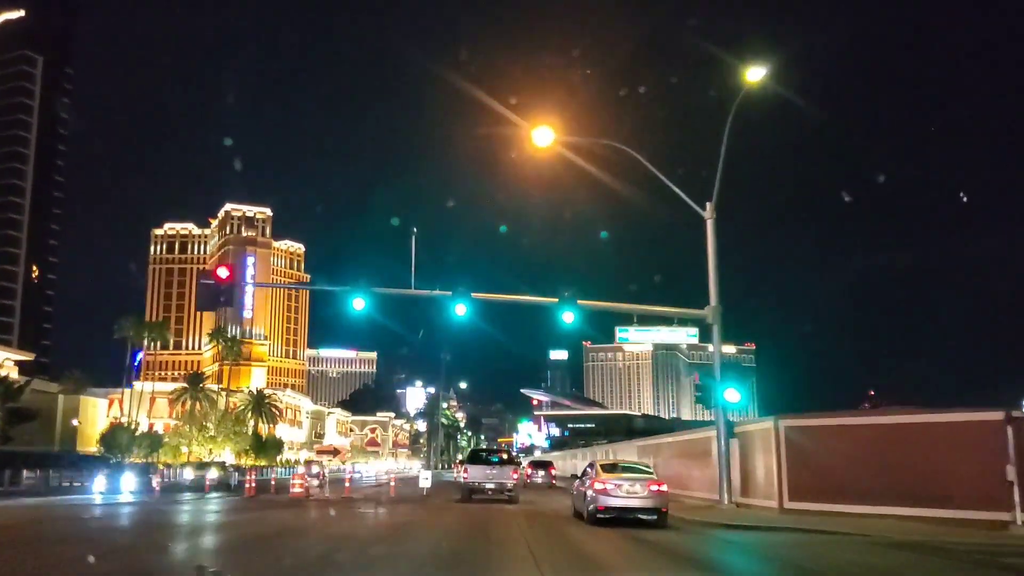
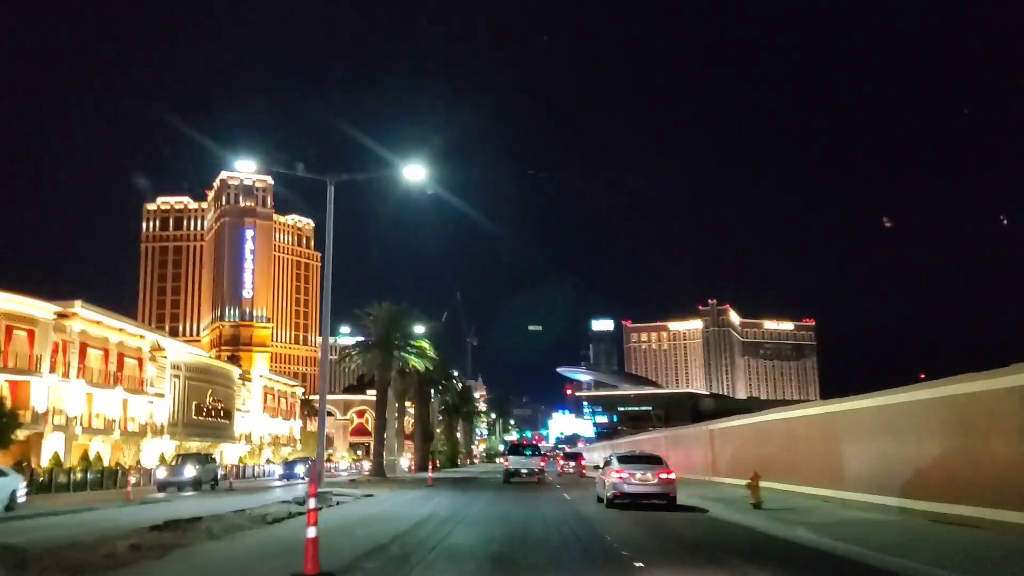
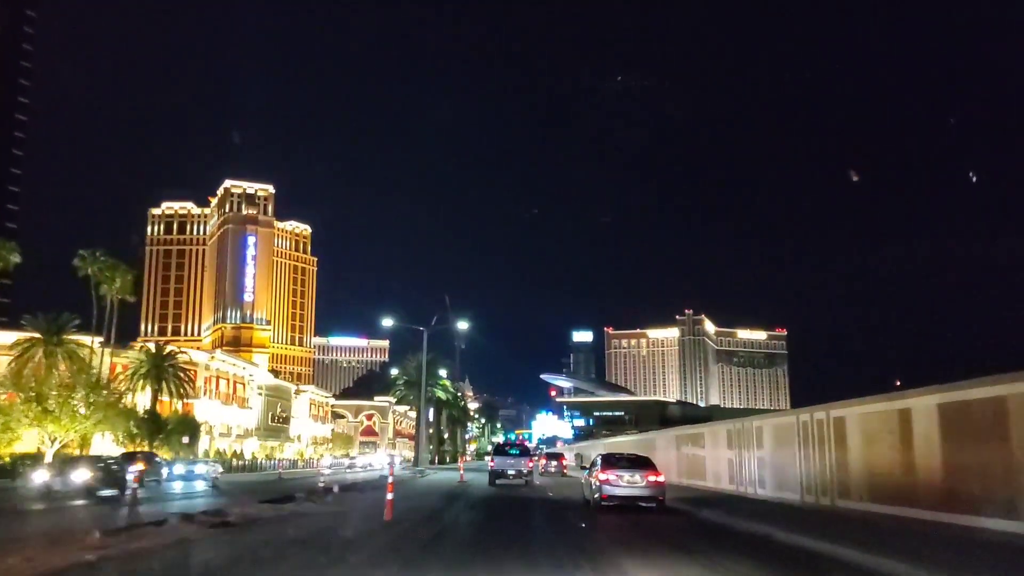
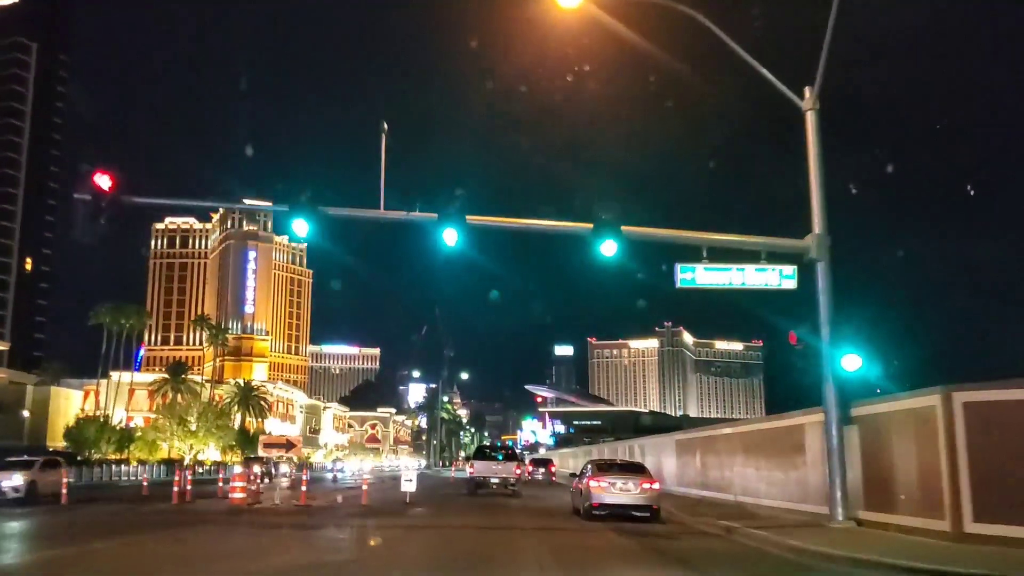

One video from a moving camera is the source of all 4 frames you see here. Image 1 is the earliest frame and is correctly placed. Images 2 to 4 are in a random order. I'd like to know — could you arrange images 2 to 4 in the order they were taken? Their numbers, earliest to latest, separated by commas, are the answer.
4, 3, 2
